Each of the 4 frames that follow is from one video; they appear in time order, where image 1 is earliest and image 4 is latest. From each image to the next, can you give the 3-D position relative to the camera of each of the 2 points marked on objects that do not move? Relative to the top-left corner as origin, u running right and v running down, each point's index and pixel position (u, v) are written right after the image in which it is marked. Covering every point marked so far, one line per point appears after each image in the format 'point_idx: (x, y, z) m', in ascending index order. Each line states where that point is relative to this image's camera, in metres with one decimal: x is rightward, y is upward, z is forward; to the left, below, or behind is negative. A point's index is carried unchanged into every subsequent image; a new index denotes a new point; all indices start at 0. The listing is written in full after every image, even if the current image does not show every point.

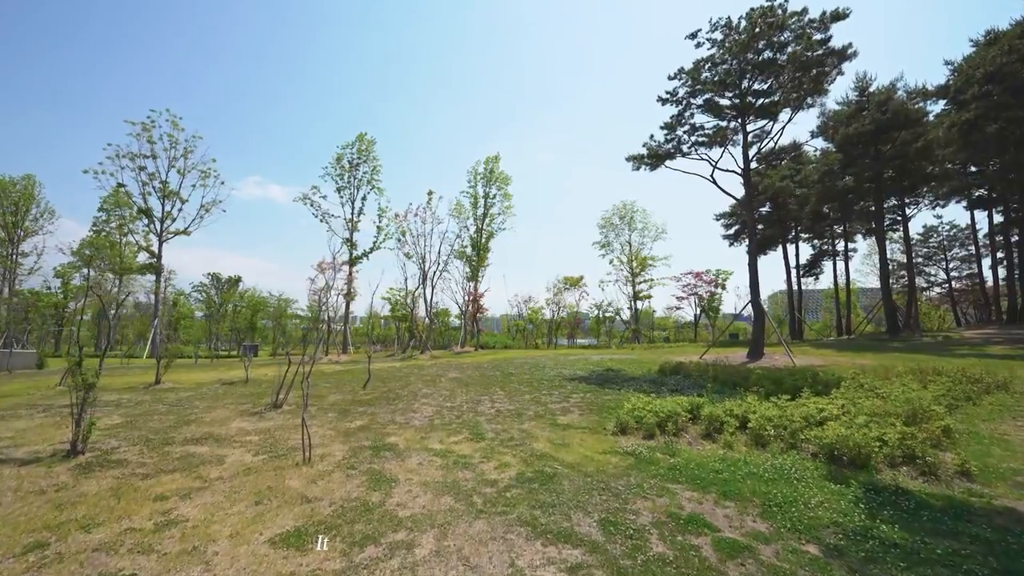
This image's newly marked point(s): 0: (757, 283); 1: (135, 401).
0: (+10.1, +0.2, +18.9) m
1: (-8.4, -2.5, +10.4) m
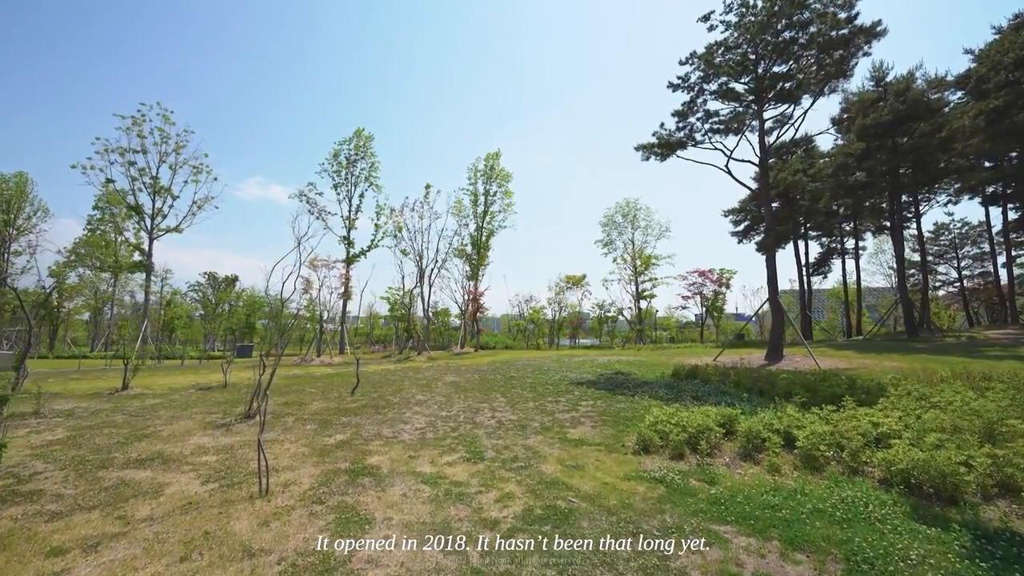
0: (+10.1, +0.3, +17.8) m
1: (-8.4, -2.5, +9.2) m
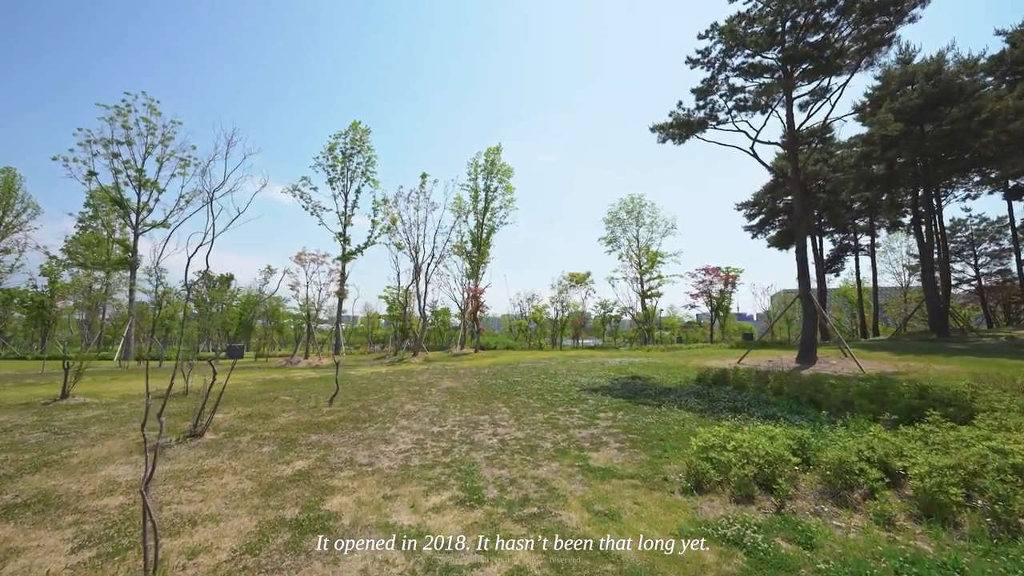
0: (+10.2, +0.5, +16.1) m
1: (-8.3, -2.3, +7.6) m
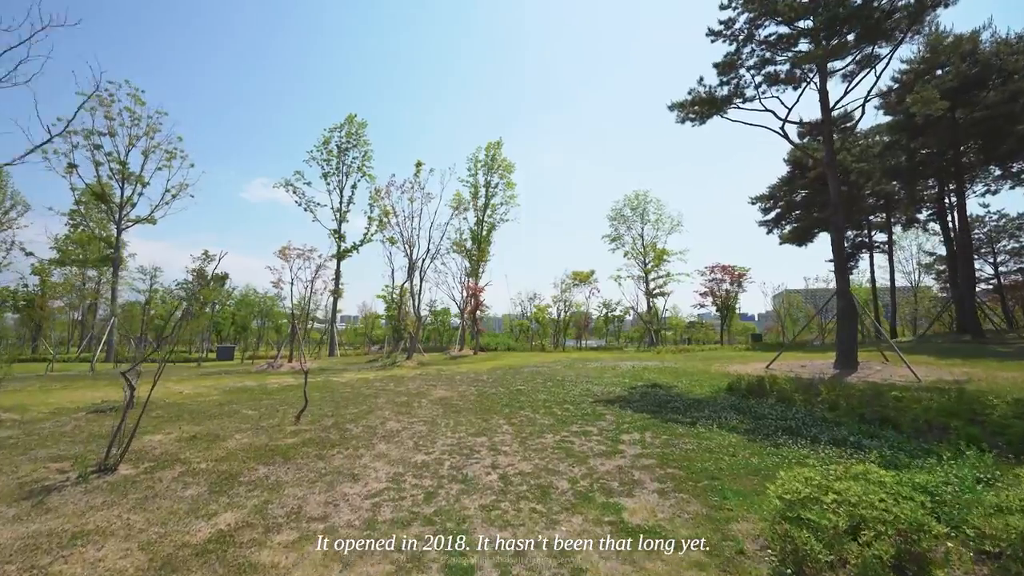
0: (+10.3, +0.6, +14.5) m
1: (-8.2, -2.2, +5.9) m
